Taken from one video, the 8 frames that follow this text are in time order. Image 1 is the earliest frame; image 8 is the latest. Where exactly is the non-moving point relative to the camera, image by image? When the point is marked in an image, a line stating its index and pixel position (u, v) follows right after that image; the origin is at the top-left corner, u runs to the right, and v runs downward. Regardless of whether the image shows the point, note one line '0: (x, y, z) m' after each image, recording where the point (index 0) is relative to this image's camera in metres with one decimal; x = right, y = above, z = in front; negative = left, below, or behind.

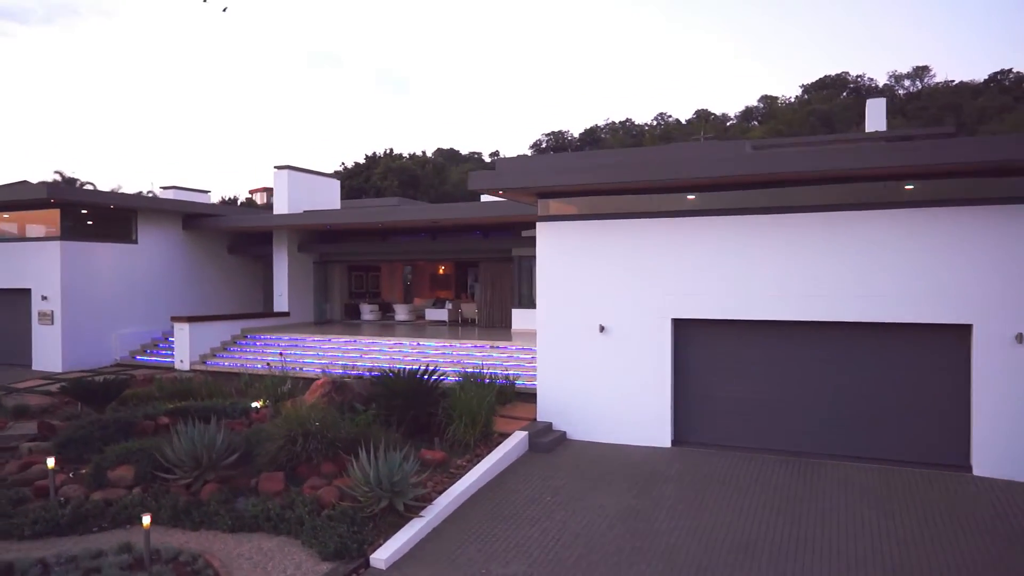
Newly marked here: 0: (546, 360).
0: (+0.5, -1.0, +10.1) m
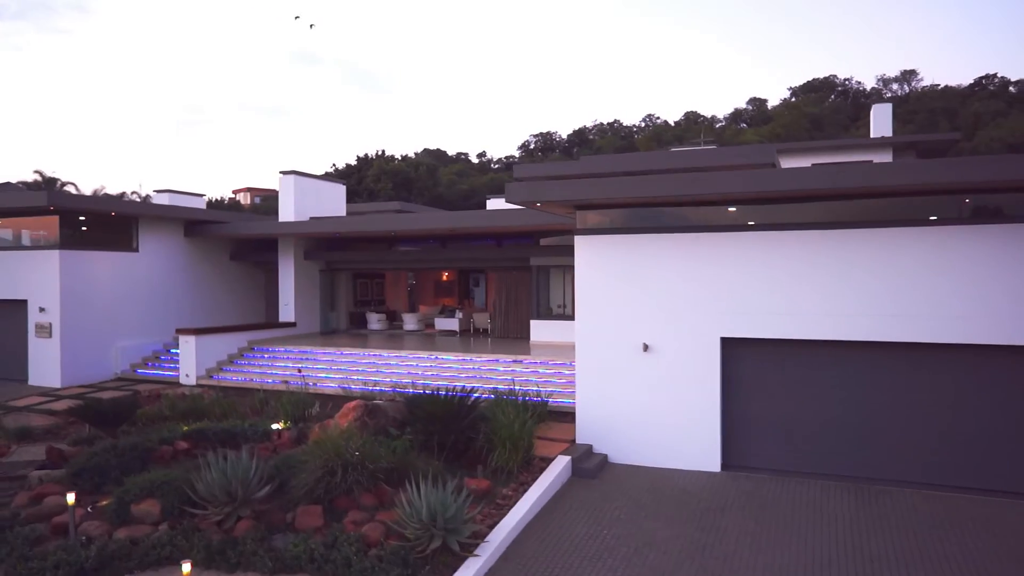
0: (+1.0, -1.2, +9.7) m
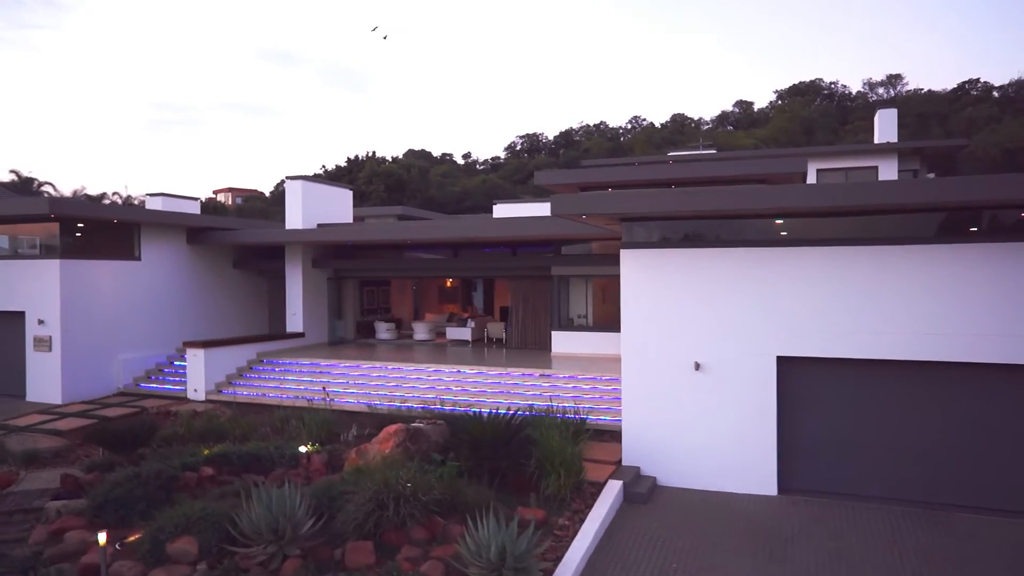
0: (+1.6, -1.5, +9.3) m
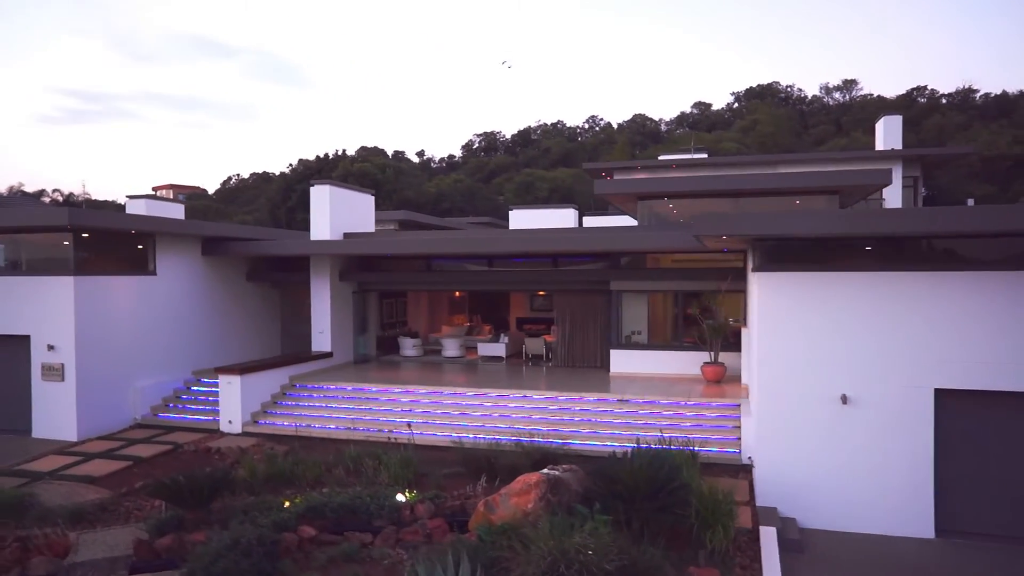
0: (+3.1, -1.8, +8.6) m
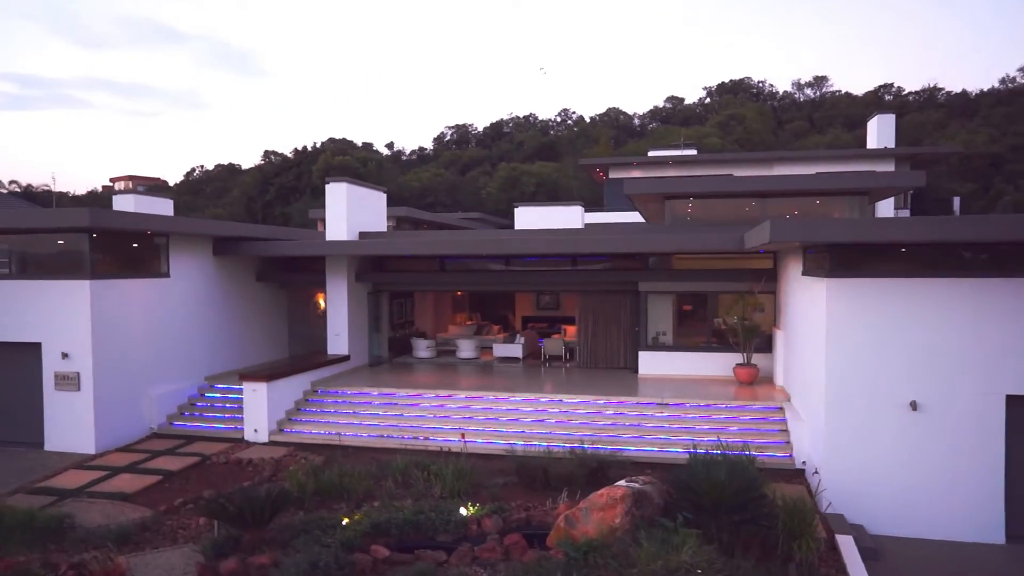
0: (+3.9, -1.8, +8.5) m
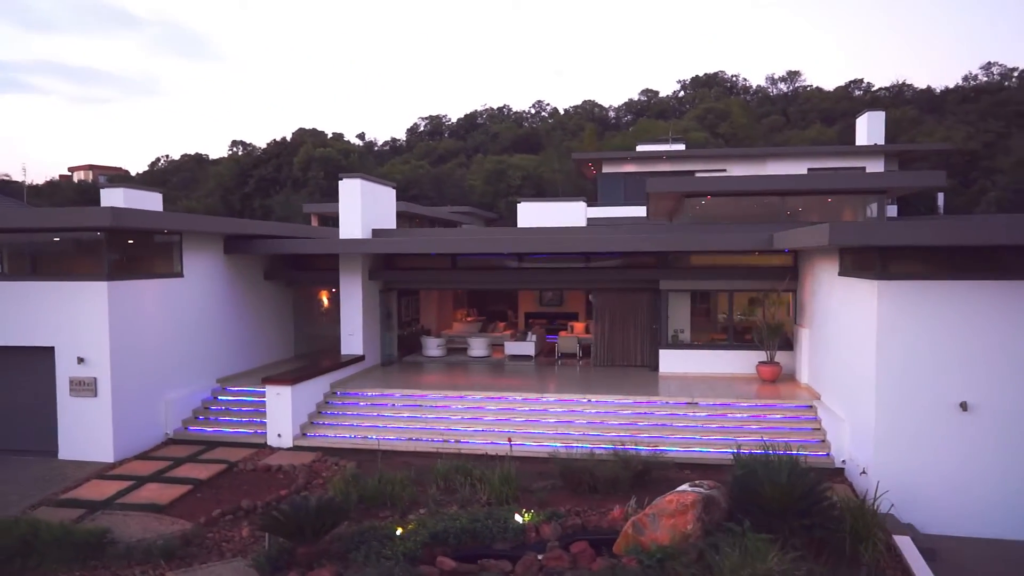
0: (+4.5, -1.9, +8.6) m
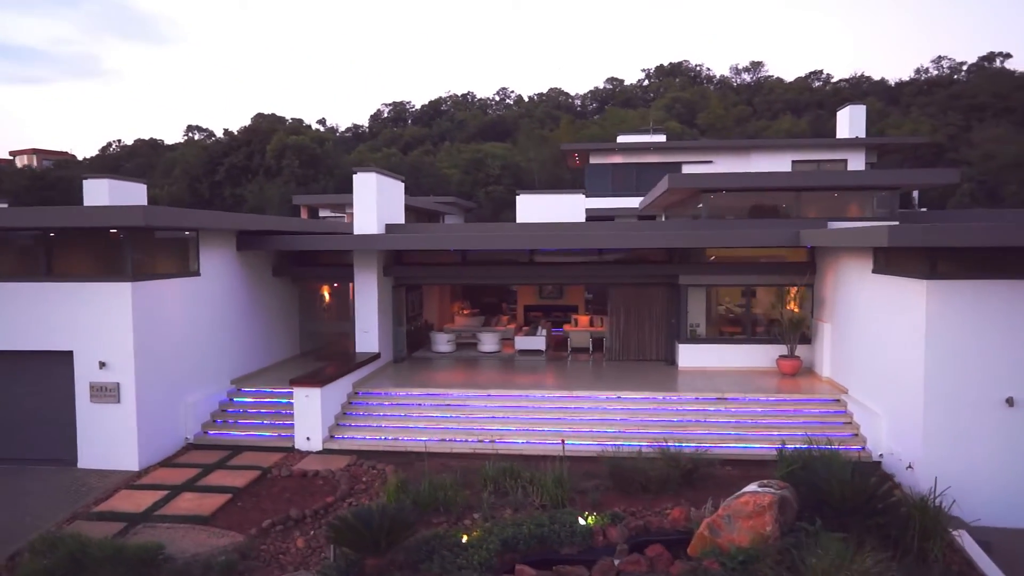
0: (+5.2, -1.9, +8.8) m
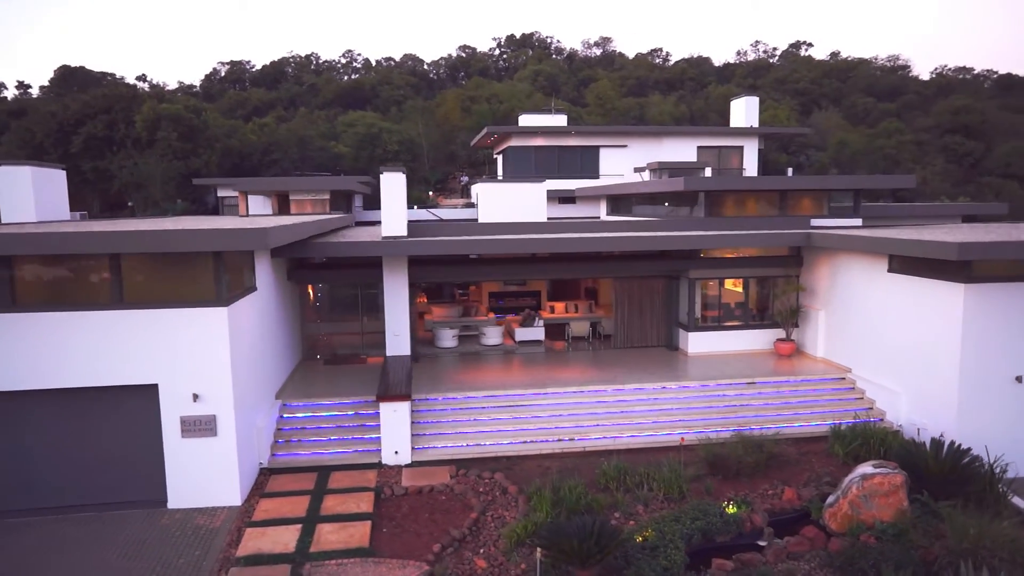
0: (+6.9, -1.9, +10.9) m
